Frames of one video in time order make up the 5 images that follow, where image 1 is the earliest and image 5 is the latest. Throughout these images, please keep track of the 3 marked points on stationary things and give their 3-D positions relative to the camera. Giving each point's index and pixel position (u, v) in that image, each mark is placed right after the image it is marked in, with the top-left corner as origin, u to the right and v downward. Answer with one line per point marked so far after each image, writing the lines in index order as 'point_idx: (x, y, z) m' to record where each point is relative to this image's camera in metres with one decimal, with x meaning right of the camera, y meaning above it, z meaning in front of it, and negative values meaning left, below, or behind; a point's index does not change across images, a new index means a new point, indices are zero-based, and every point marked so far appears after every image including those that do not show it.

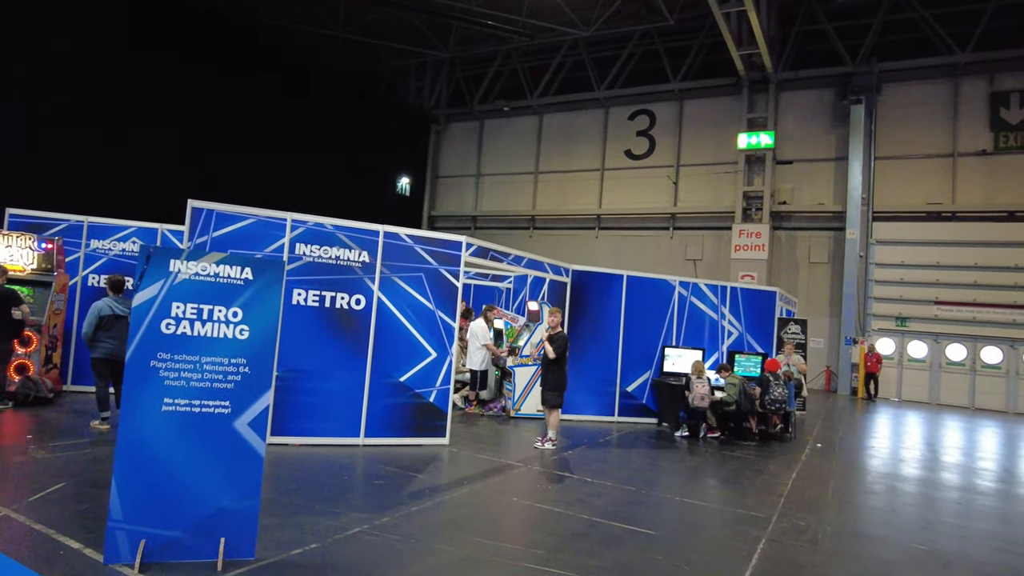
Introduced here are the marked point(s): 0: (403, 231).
0: (-1.0, +0.6, +6.3) m
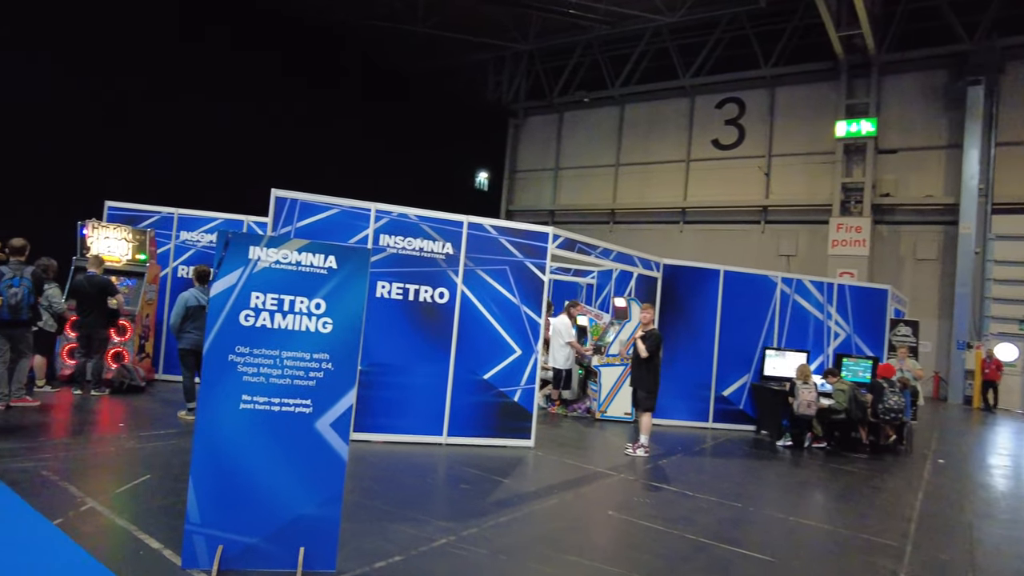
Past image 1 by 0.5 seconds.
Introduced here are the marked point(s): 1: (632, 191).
0: (-0.2, +0.6, +6.0) m
1: (+3.6, +2.9, +20.1) m
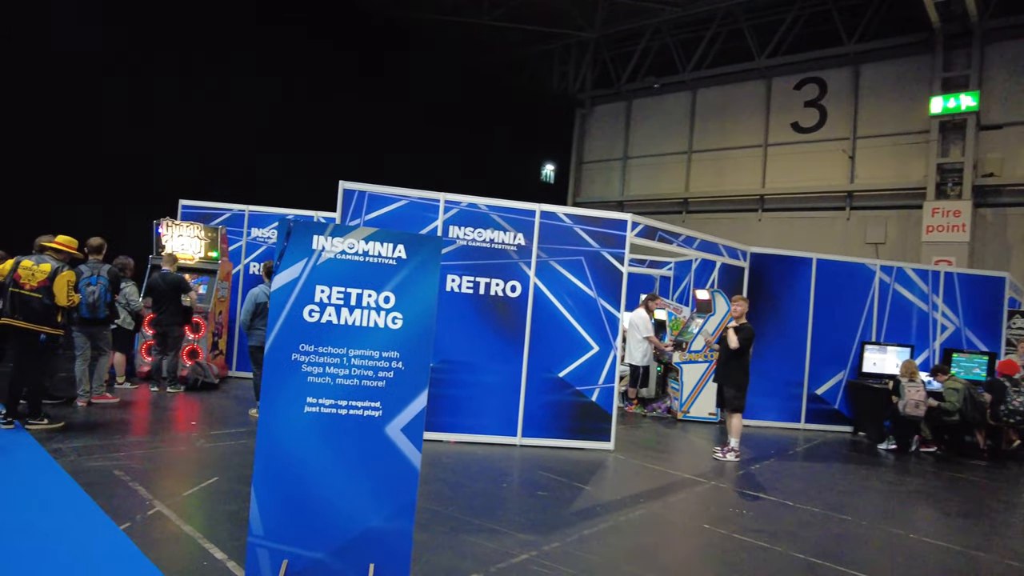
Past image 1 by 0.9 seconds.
0: (+0.4, +0.7, +5.7) m
1: (+5.6, +3.1, +19.3) m
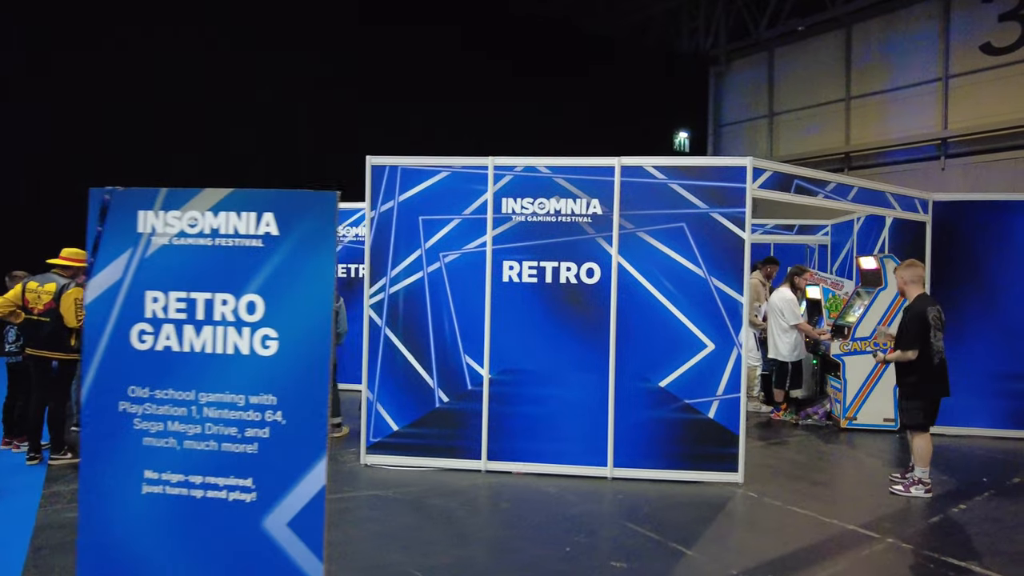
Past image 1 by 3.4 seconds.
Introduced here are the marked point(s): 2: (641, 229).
0: (+0.9, +0.8, +4.2) m
1: (+8.8, +3.9, +16.3) m
2: (+0.8, +0.4, +4.2) m
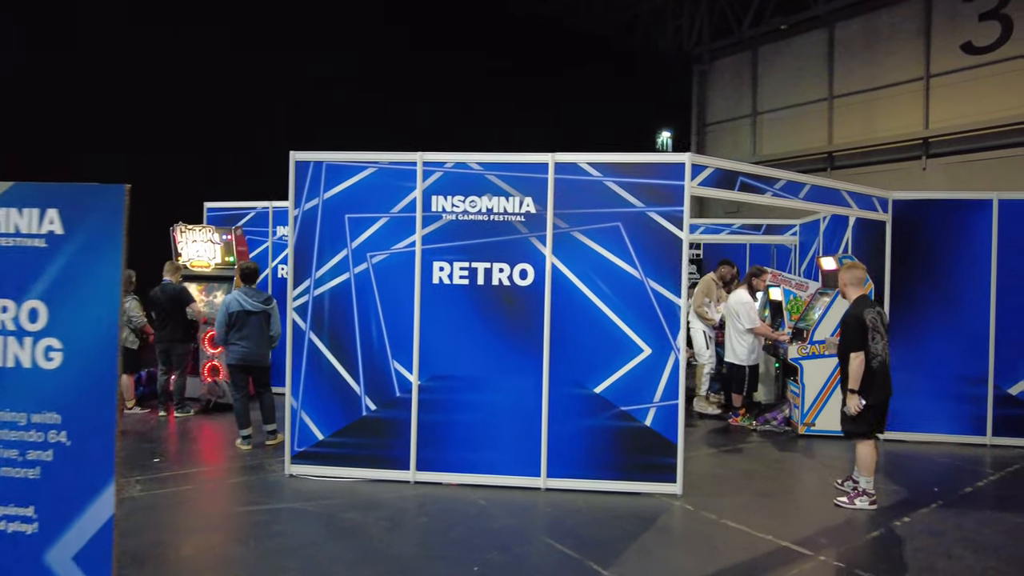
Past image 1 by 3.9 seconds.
0: (+0.5, +0.8, +4.1) m
1: (+8.3, +3.9, +16.1) m
2: (+0.4, +0.4, +4.0) m
